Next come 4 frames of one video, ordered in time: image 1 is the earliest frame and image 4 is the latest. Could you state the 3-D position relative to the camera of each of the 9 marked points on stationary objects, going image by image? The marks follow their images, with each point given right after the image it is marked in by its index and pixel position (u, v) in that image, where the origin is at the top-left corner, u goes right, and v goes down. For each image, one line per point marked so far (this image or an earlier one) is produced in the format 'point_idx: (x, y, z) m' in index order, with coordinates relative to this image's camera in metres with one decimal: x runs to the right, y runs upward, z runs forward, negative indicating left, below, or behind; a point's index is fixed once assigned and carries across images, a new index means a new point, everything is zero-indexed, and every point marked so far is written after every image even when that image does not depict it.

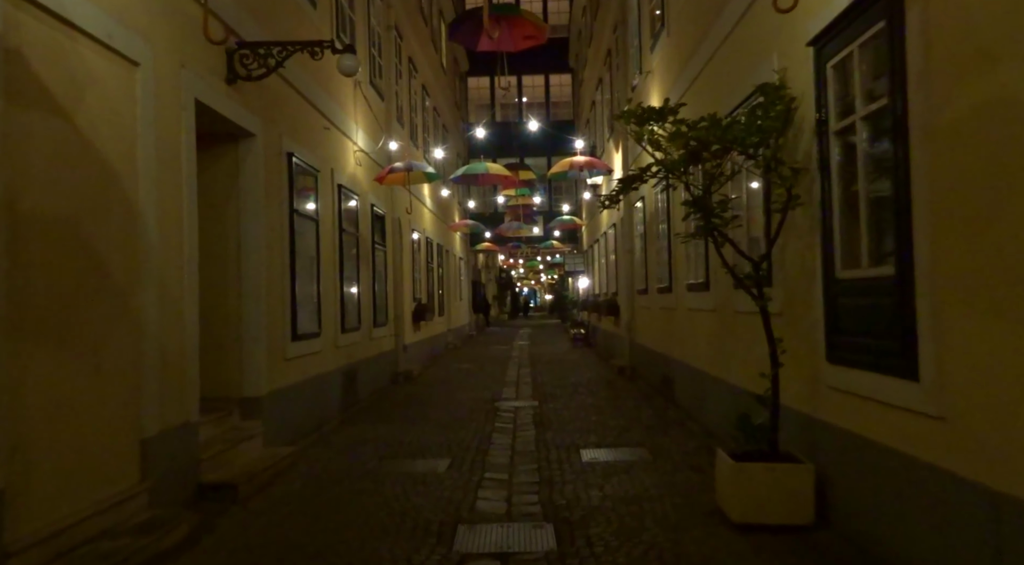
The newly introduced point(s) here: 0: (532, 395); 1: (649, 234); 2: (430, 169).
0: (+0.3, -1.8, +12.9) m
1: (+2.2, +0.8, +12.7) m
2: (-1.3, +1.7, +12.3) m
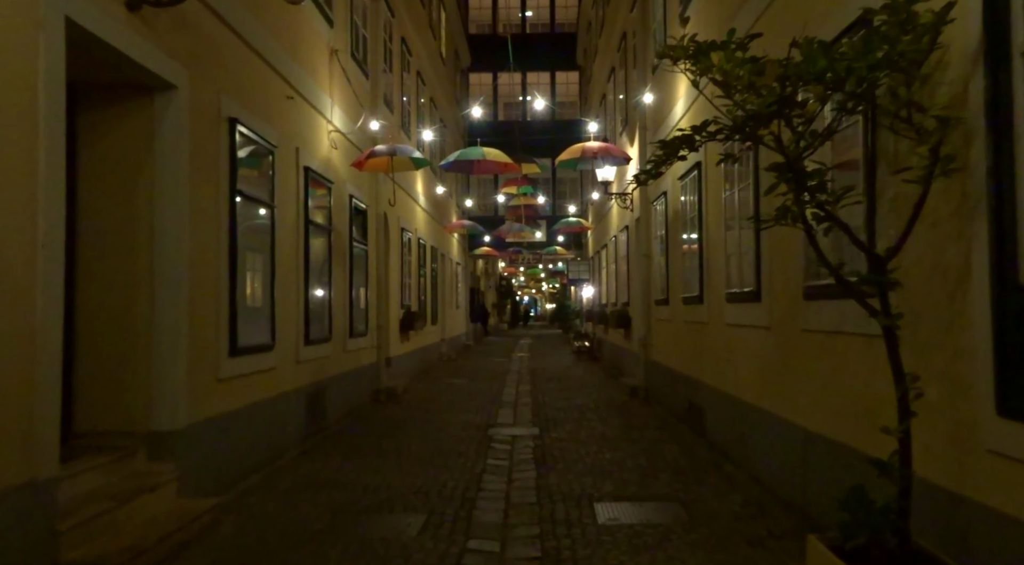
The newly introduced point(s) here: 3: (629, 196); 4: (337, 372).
0: (+0.3, -1.9, +11.1) m
1: (+2.2, +0.7, +10.9) m
2: (-1.3, +1.7, +10.5) m
3: (+2.2, +1.6, +15.2) m
4: (-2.3, -1.2, +10.6) m
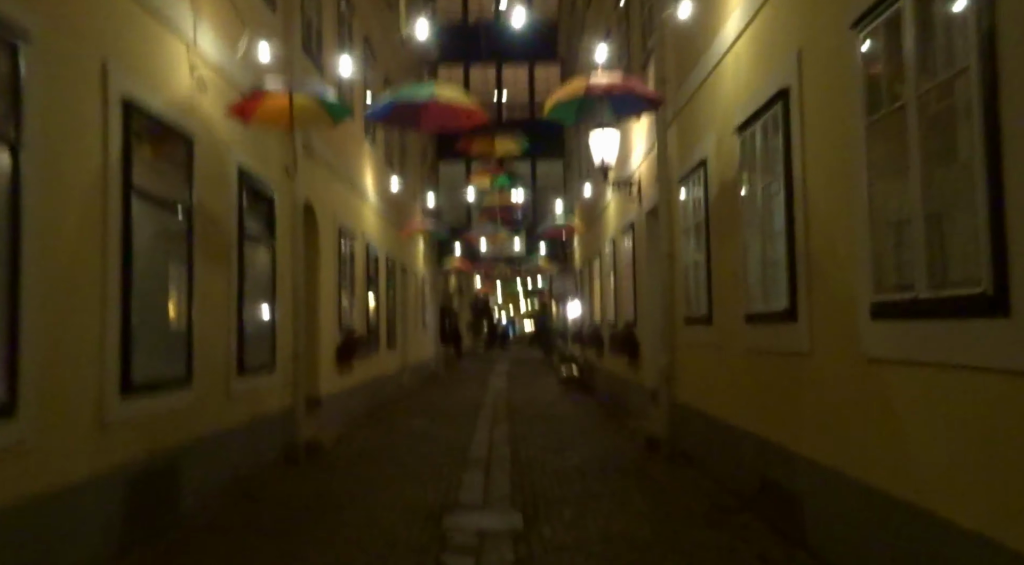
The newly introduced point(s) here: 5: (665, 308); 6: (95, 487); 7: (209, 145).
0: (0.0, -2.0, +7.4) m
1: (+1.9, +0.6, +7.3) m
2: (-1.5, +1.6, +6.8) m
3: (+1.8, +1.5, +11.6) m
4: (-2.6, -1.3, +6.9) m
5: (+1.8, -0.3, +9.3) m
6: (-2.5, -1.3, +4.9) m
7: (-2.6, +1.2, +6.9) m
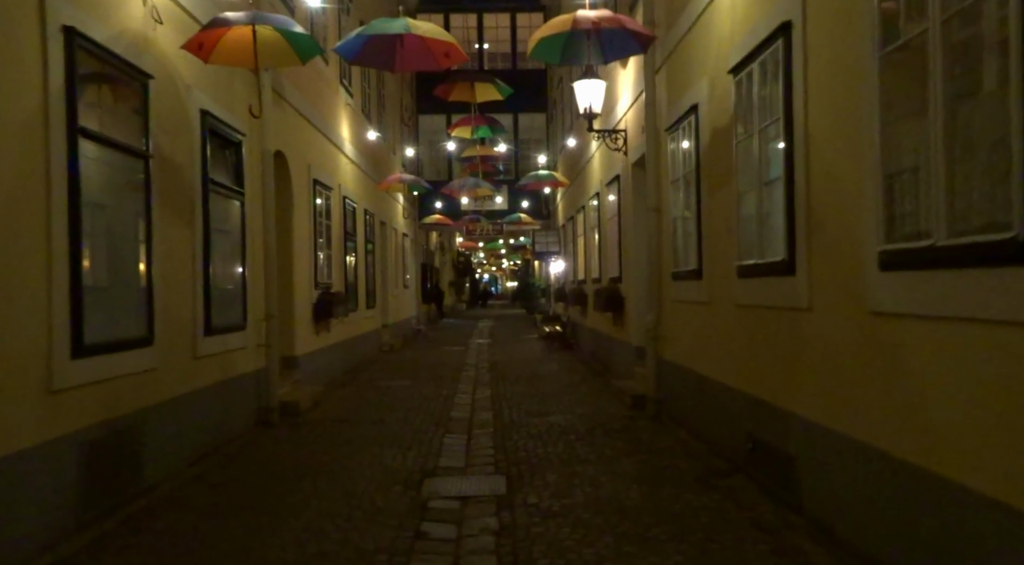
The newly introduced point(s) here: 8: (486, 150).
0: (-0.2, -1.6, +7.1) m
1: (+1.7, +1.0, +7.0) m
2: (-1.7, +2.0, +6.4) m
3: (+1.5, +2.1, +11.2) m
4: (-2.7, -0.9, +6.5) m
5: (+1.6, +0.2, +9.0) m
6: (-2.6, -1.0, +4.5) m
7: (-2.8, +1.6, +6.4) m
8: (-0.6, +3.2, +19.8) m
